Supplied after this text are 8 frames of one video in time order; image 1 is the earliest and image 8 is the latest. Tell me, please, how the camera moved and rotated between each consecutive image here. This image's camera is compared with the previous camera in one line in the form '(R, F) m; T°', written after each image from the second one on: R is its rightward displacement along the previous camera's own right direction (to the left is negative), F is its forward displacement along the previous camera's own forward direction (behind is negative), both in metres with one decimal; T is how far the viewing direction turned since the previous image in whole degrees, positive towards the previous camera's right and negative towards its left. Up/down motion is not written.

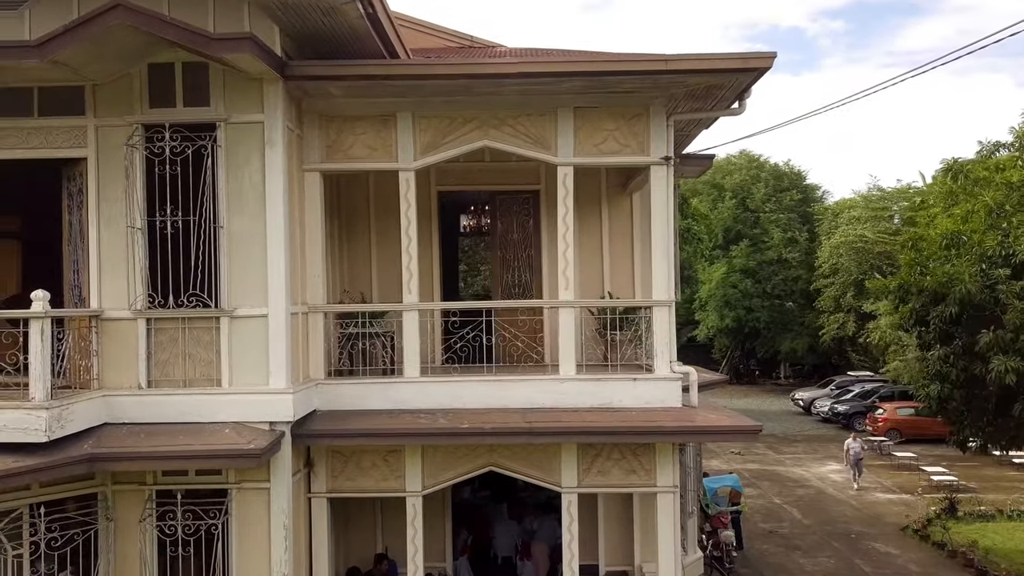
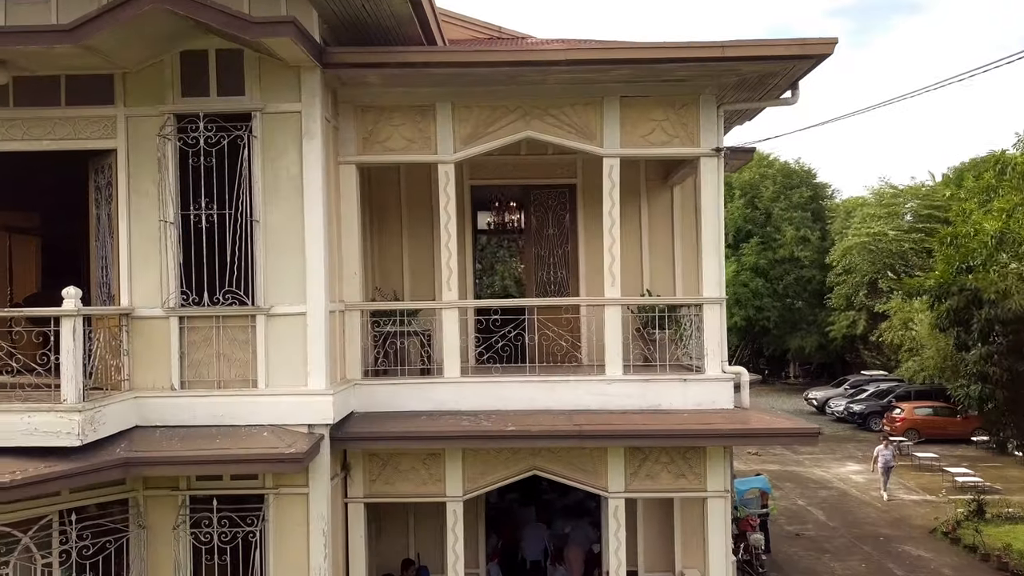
(-0.4, +0.3) m; 0°
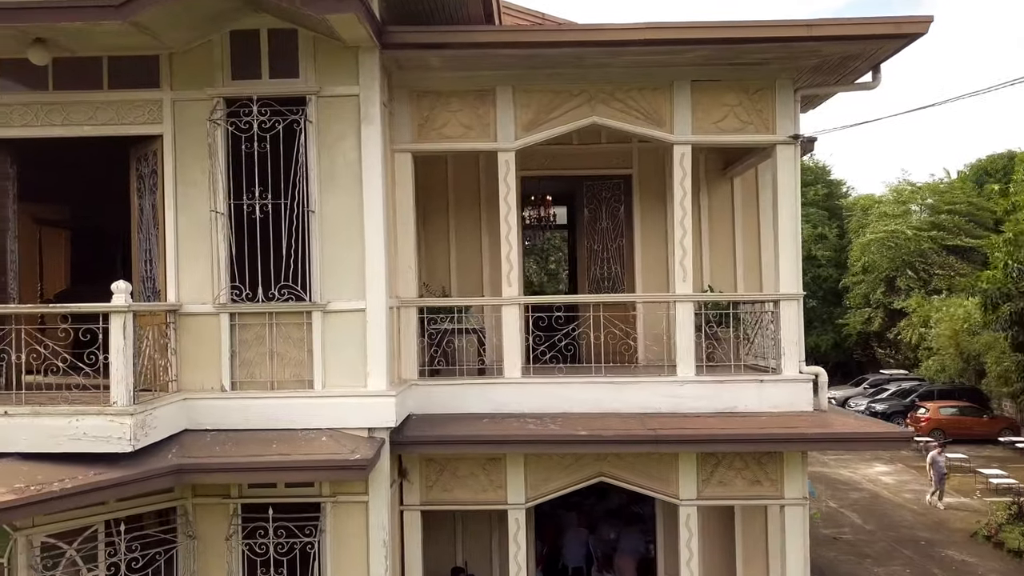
(-0.6, +0.4) m; 0°
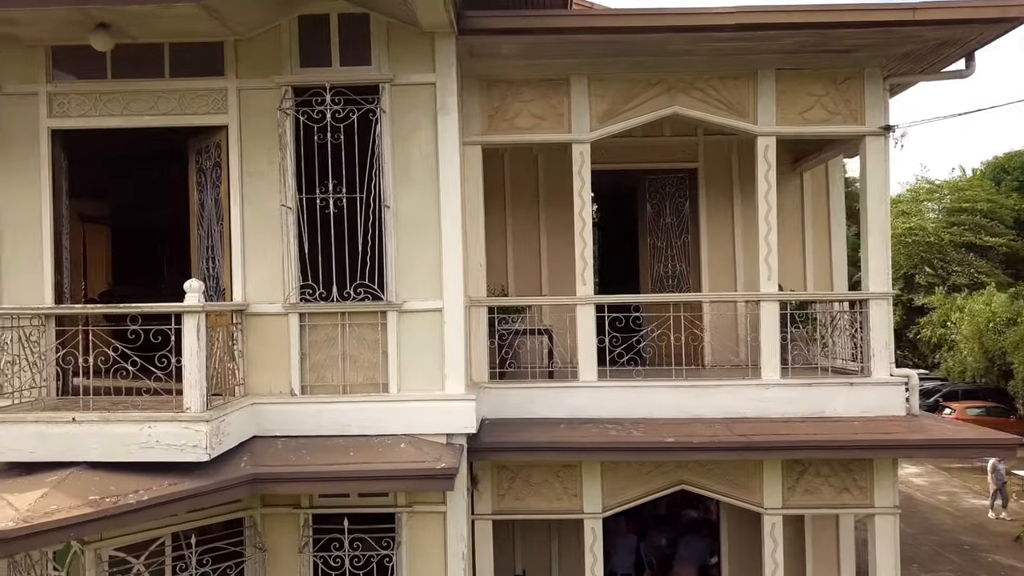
(-0.7, +0.3) m; 0°
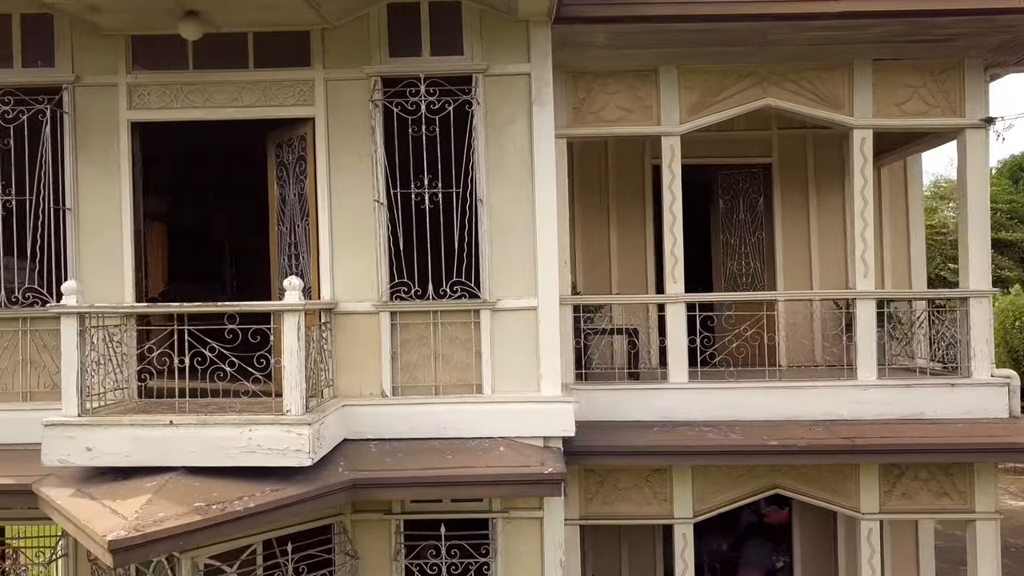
(-0.8, +0.2) m; 0°
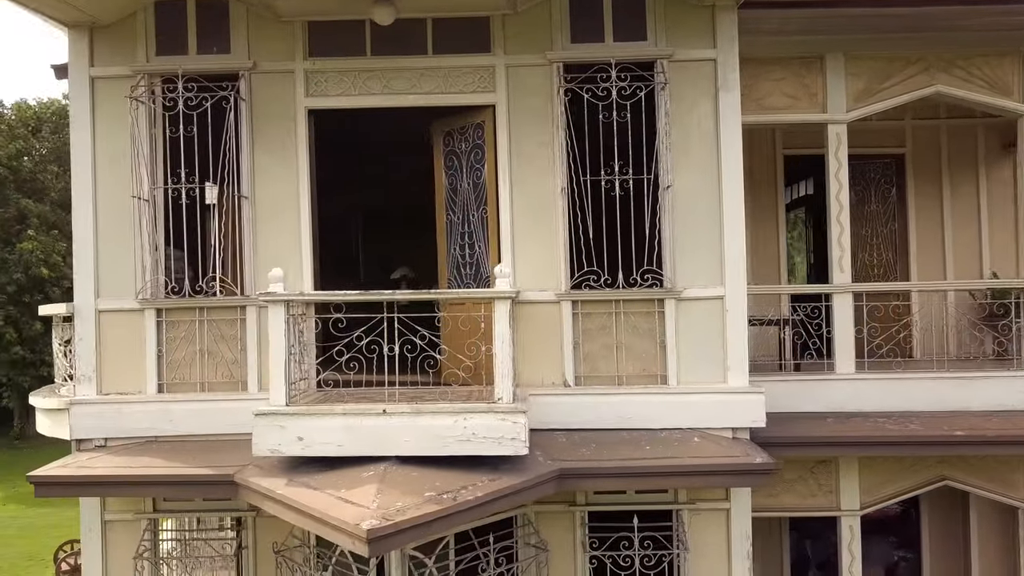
(-1.5, +0.1) m; 0°
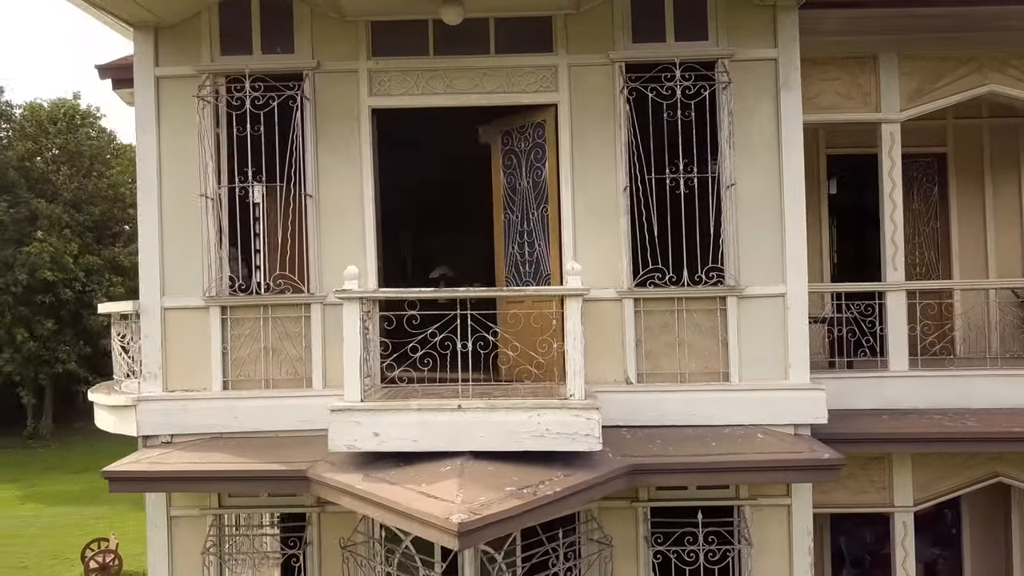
(-0.5, 0.0) m; 0°
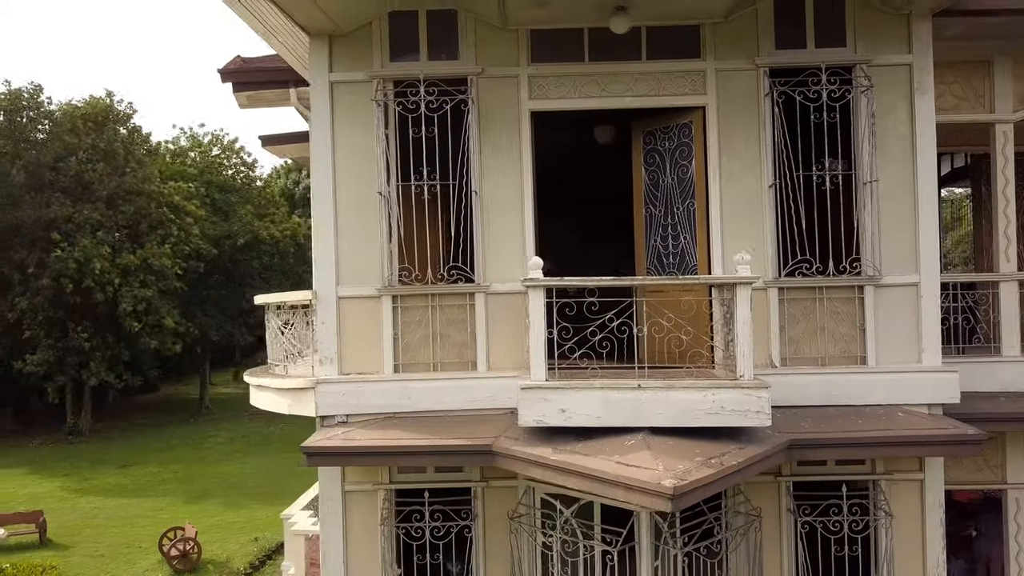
(-1.3, -0.4) m; 0°
